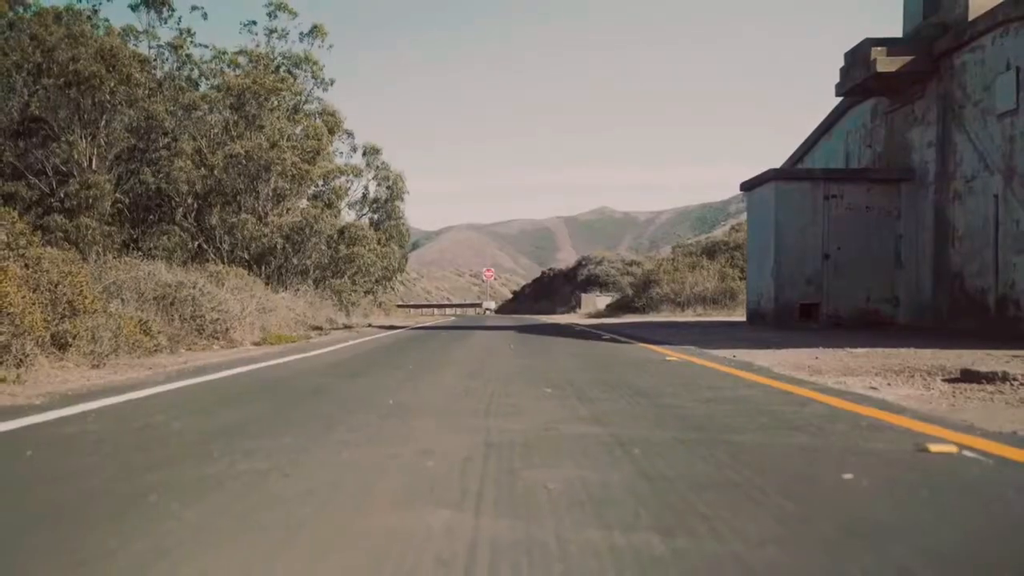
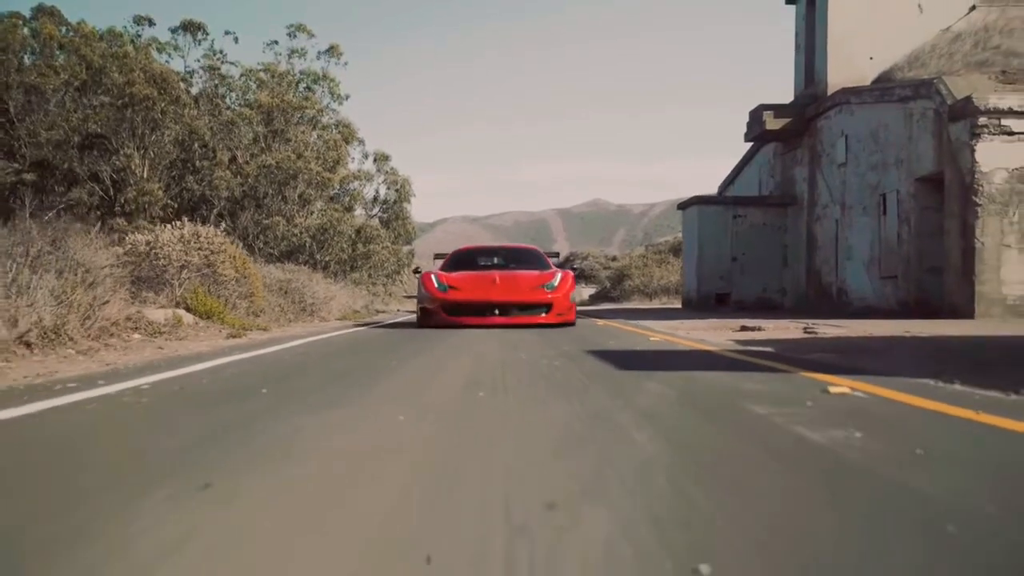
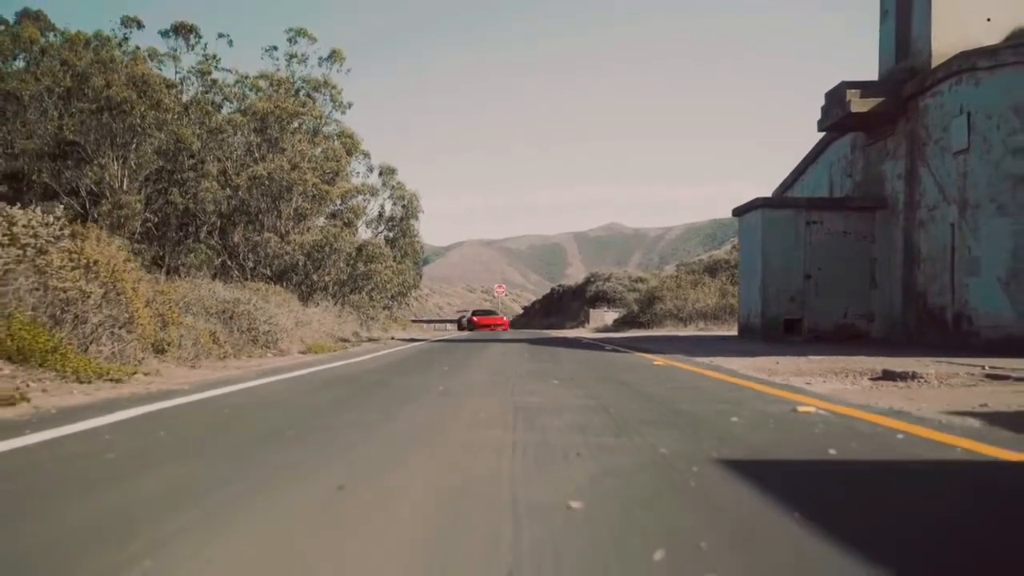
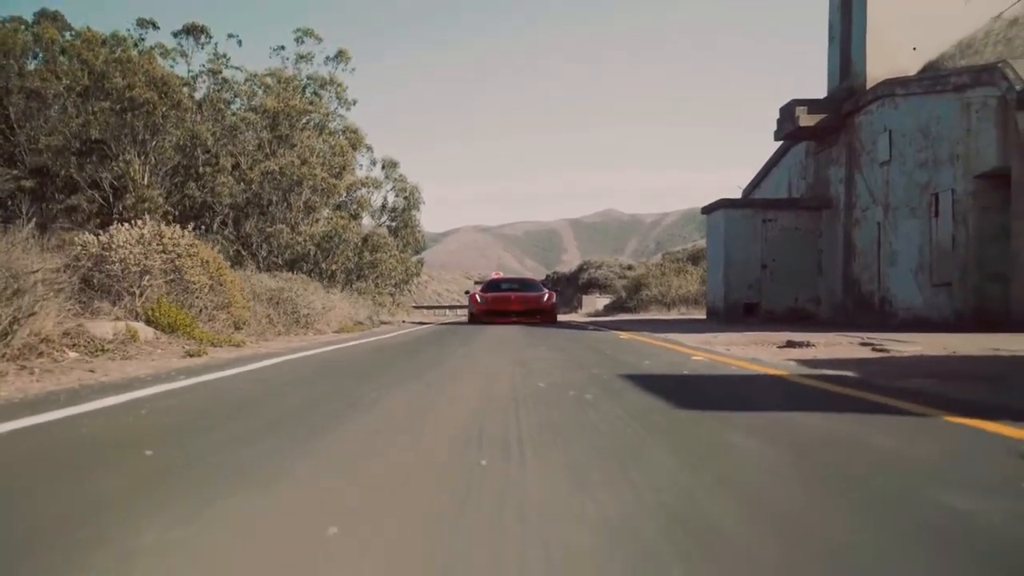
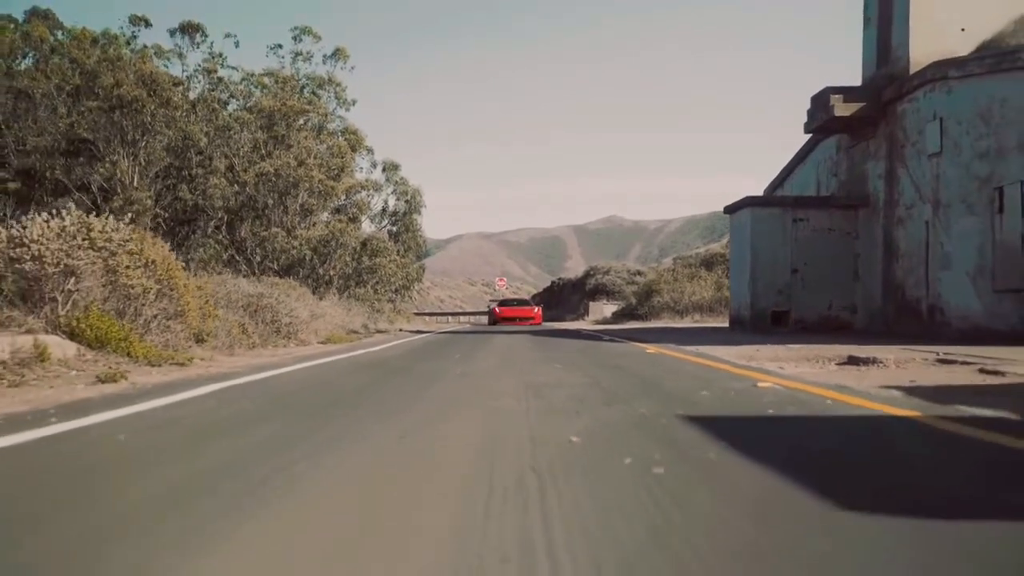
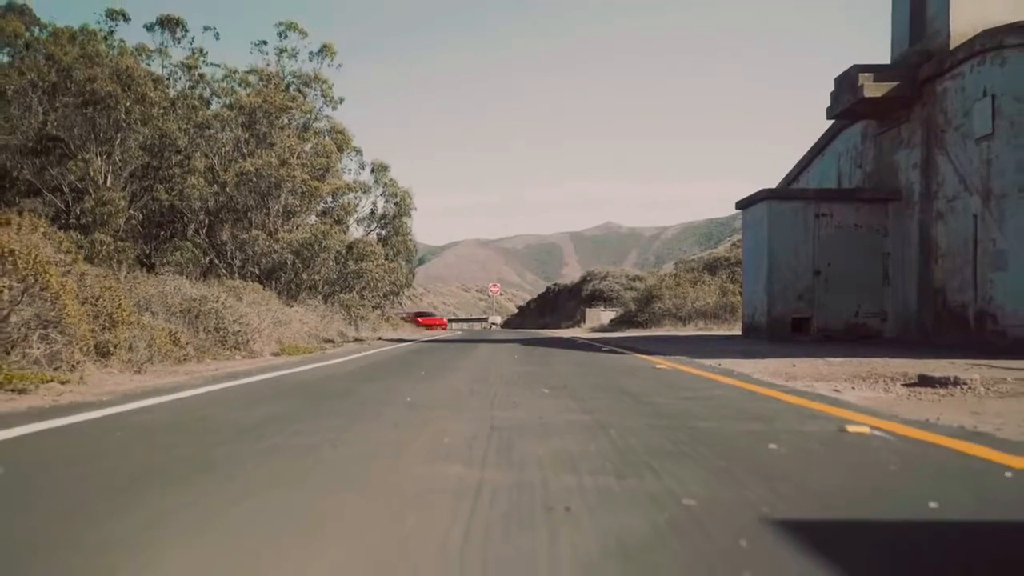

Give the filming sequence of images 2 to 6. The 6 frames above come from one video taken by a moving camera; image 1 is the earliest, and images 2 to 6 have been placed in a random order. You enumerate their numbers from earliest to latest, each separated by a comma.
6, 3, 5, 4, 2
